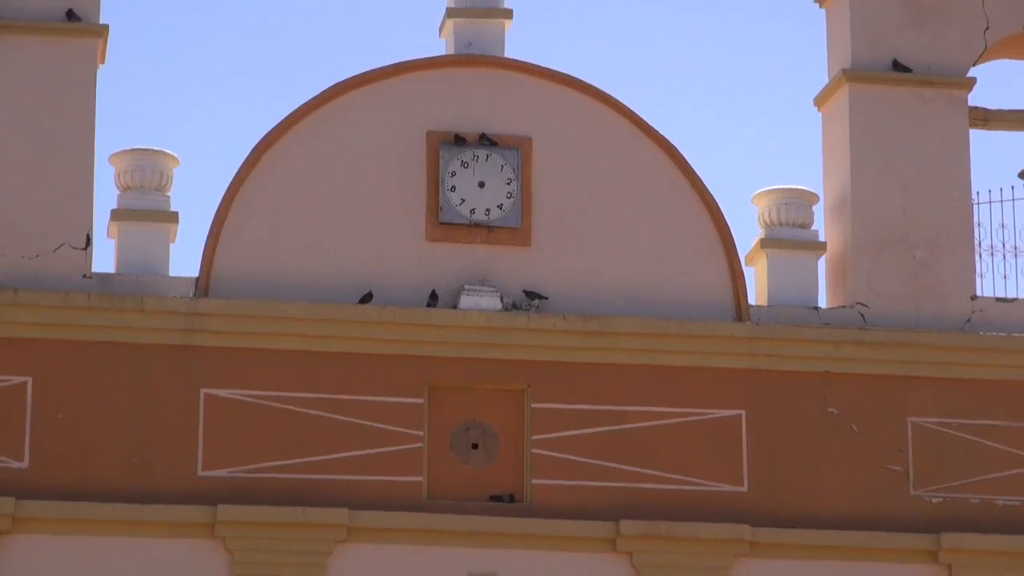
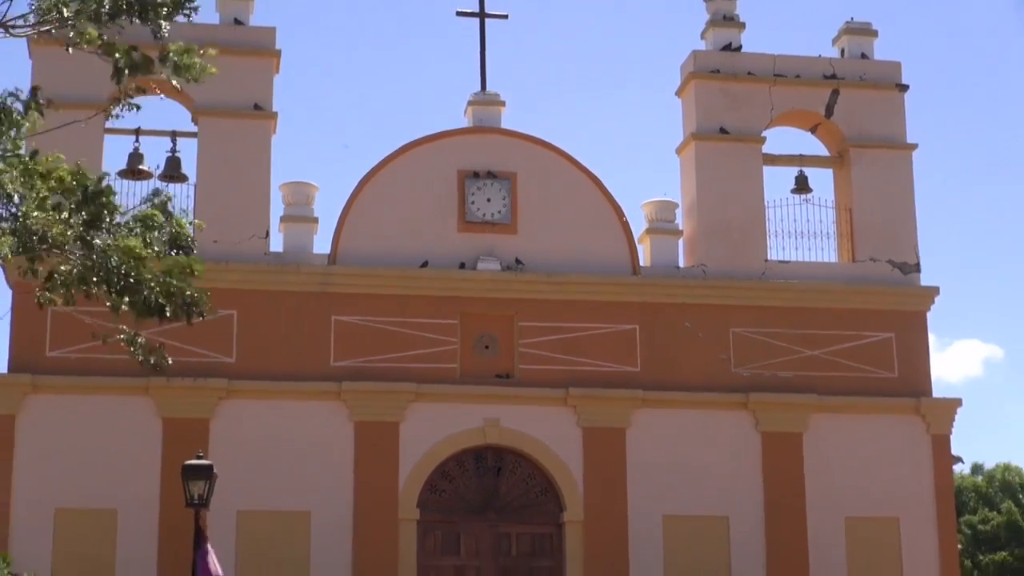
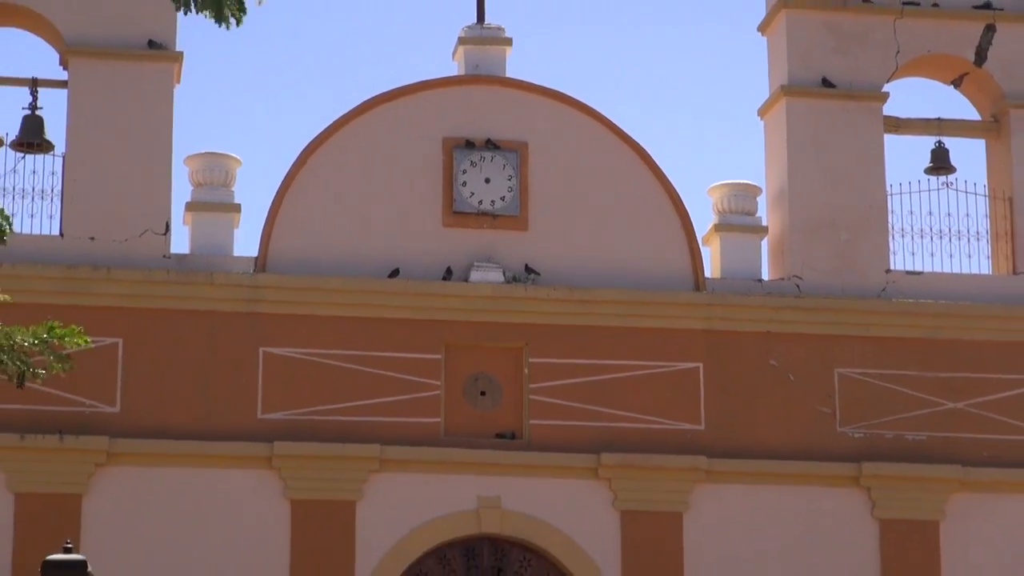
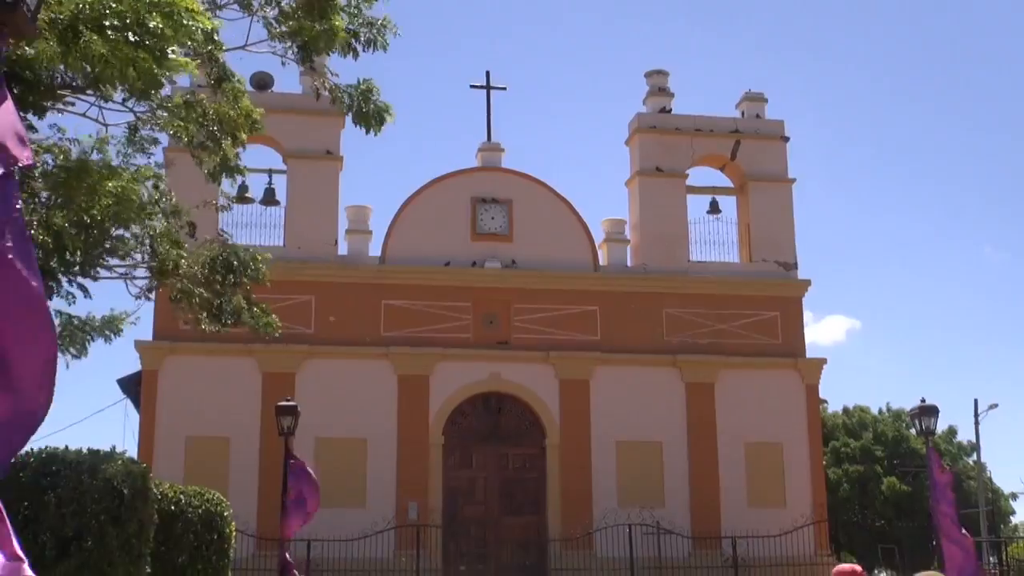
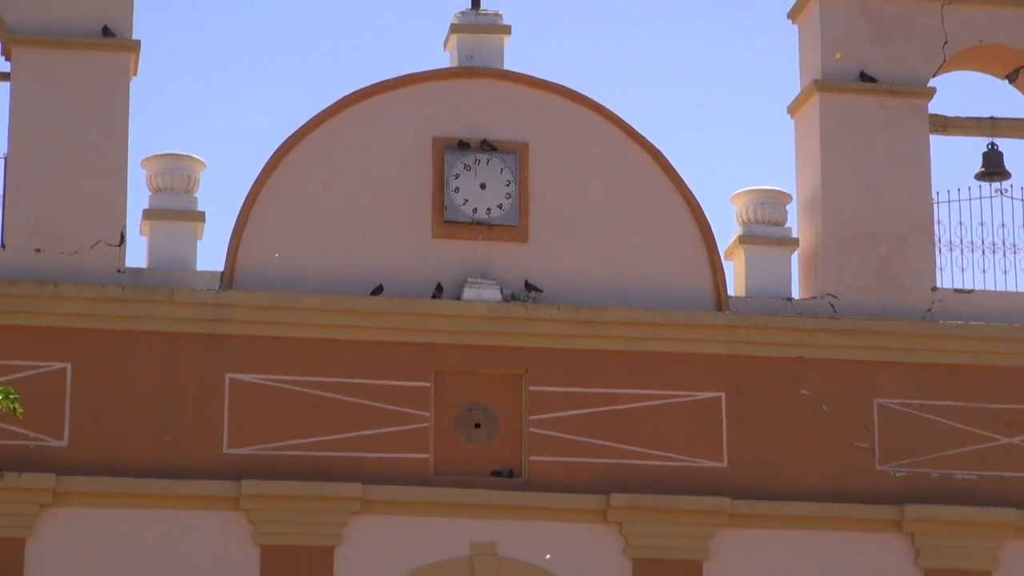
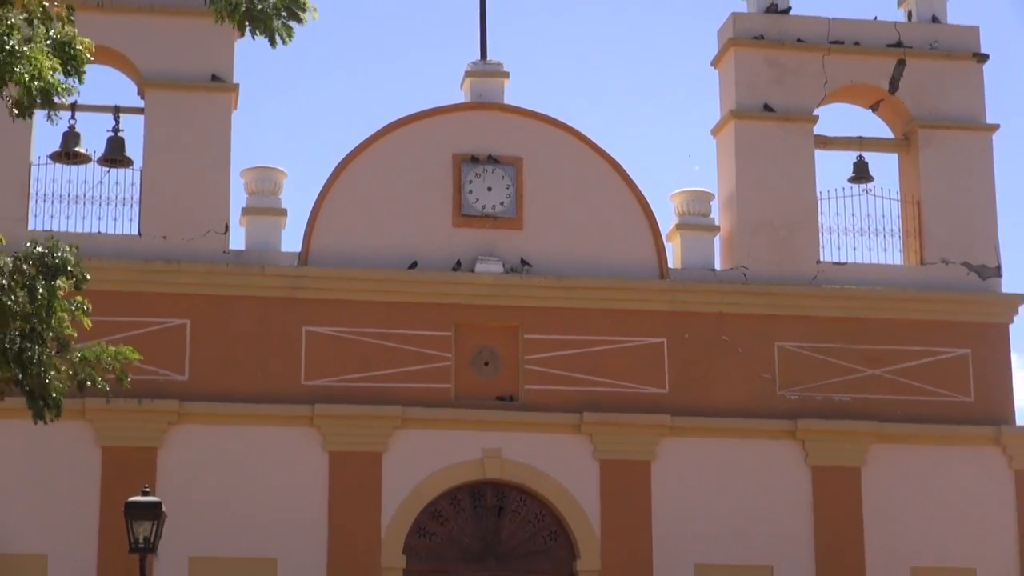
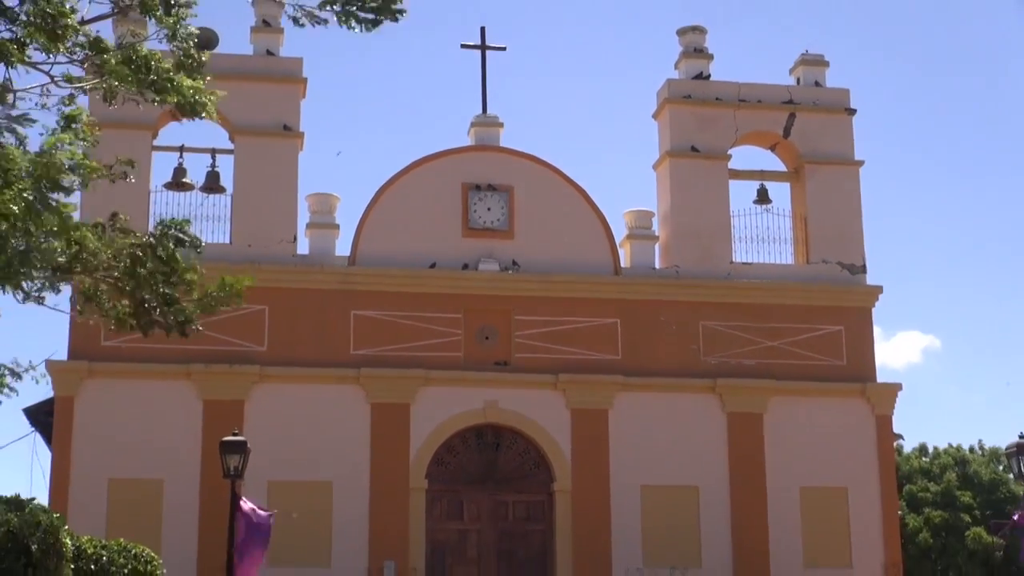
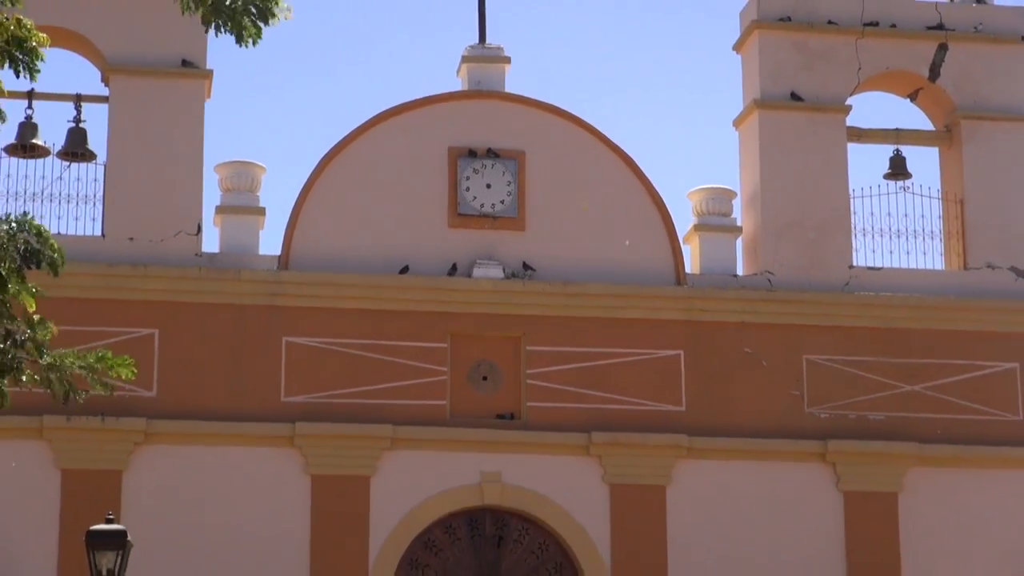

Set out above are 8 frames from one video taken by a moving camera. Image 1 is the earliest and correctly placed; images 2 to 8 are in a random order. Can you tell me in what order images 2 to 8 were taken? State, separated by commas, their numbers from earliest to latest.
5, 3, 8, 6, 2, 7, 4
